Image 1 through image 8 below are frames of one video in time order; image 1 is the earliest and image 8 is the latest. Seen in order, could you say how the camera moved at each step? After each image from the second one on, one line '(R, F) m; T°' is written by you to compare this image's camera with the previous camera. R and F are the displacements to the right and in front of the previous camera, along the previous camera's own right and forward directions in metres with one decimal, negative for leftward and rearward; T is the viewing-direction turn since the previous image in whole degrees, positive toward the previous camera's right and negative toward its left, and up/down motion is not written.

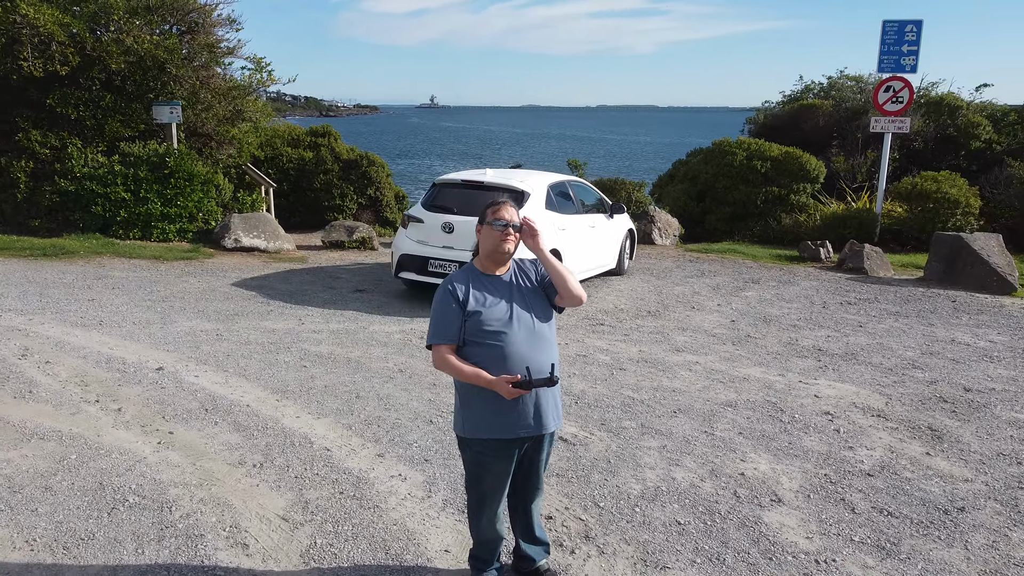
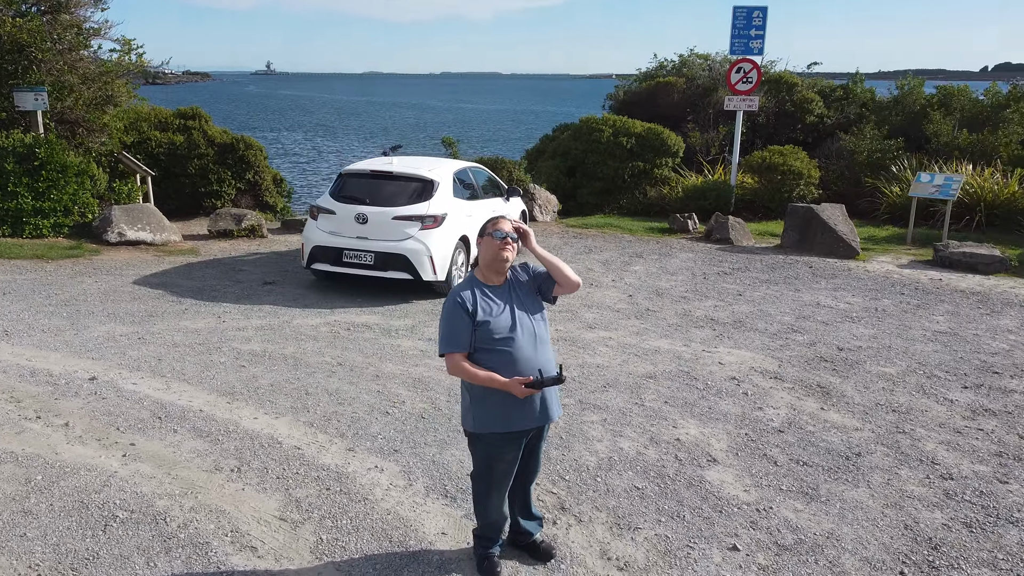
(-0.6, -0.3) m; +10°
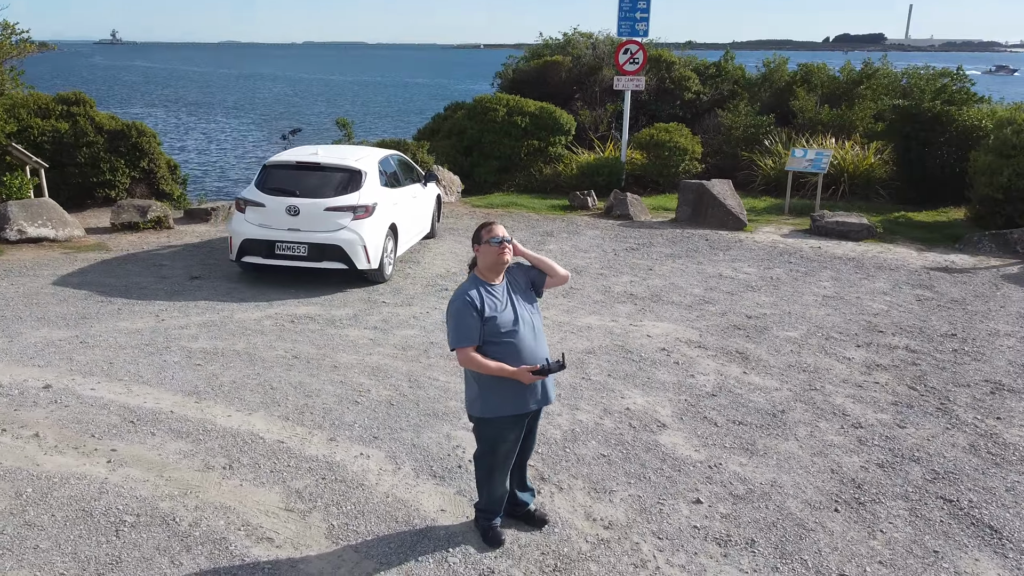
(-0.5, -0.3) m; +9°
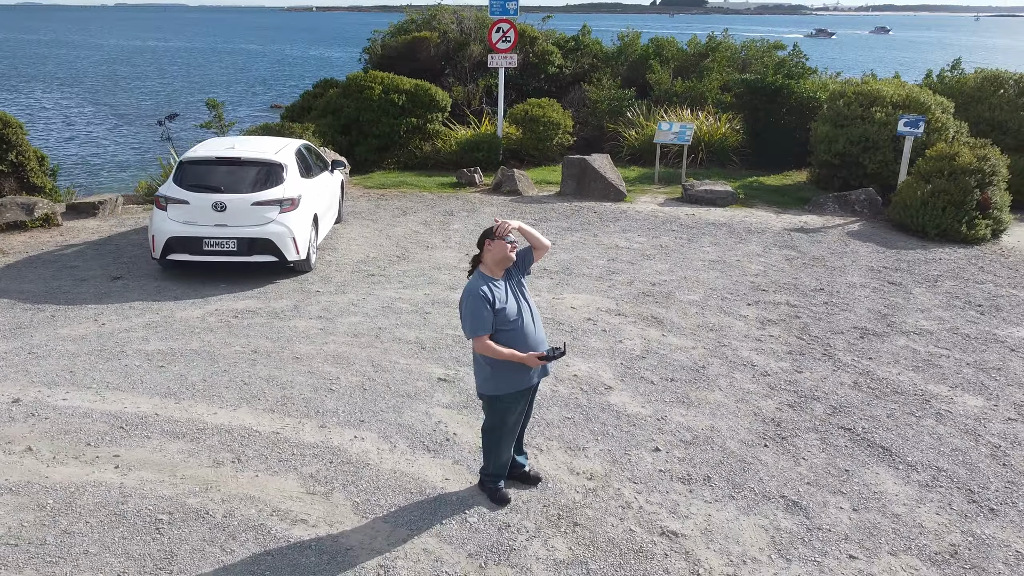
(-0.8, -0.5) m; +10°
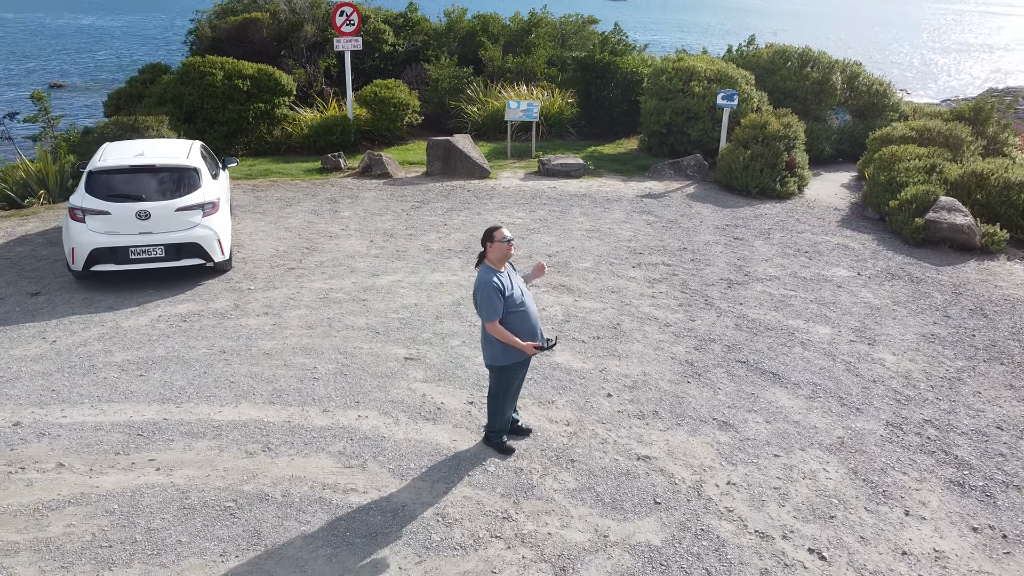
(-1.2, -0.8) m; +13°
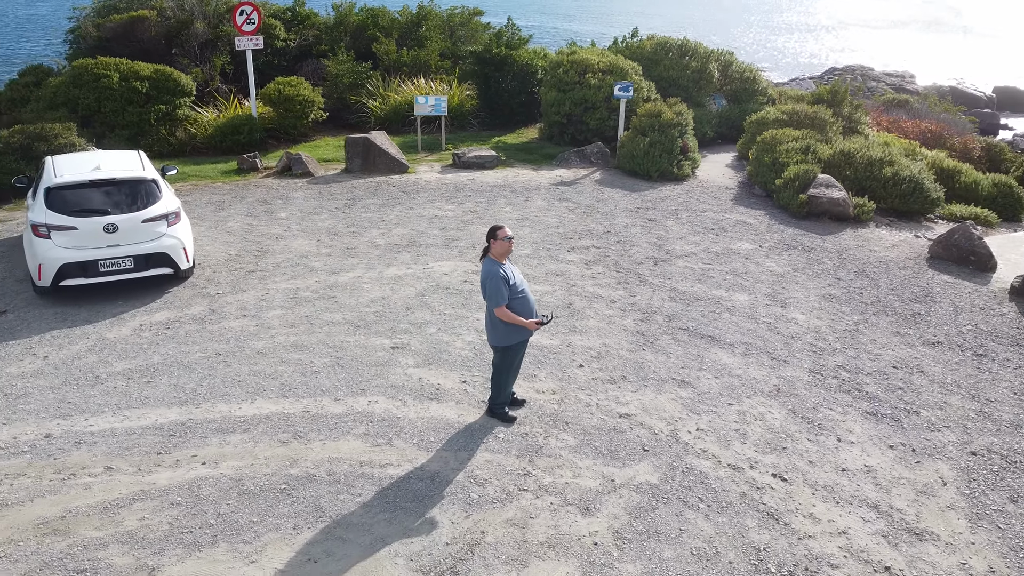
(-0.9, -0.7) m; +9°
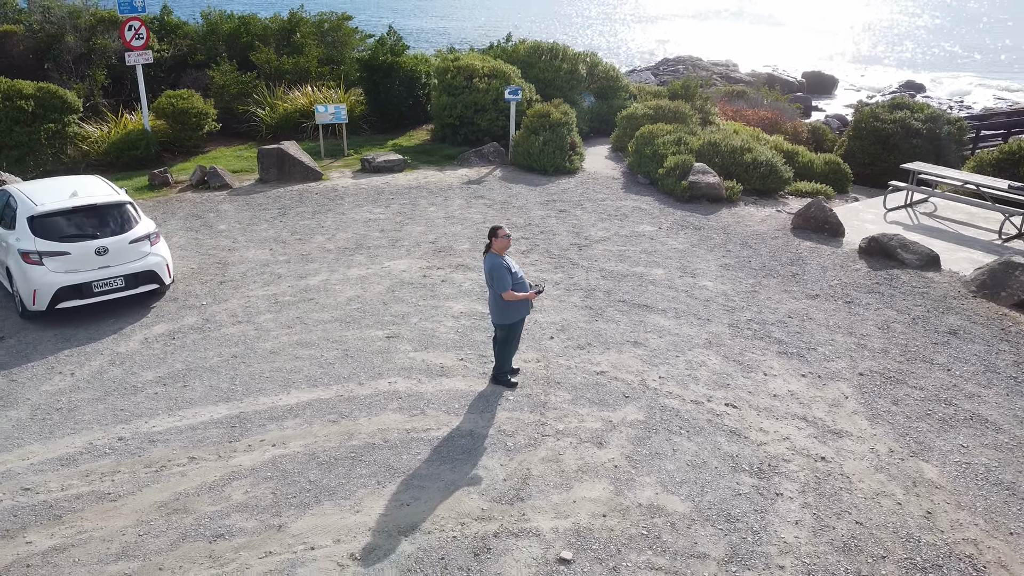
(-1.3, -1.1) m; +11°
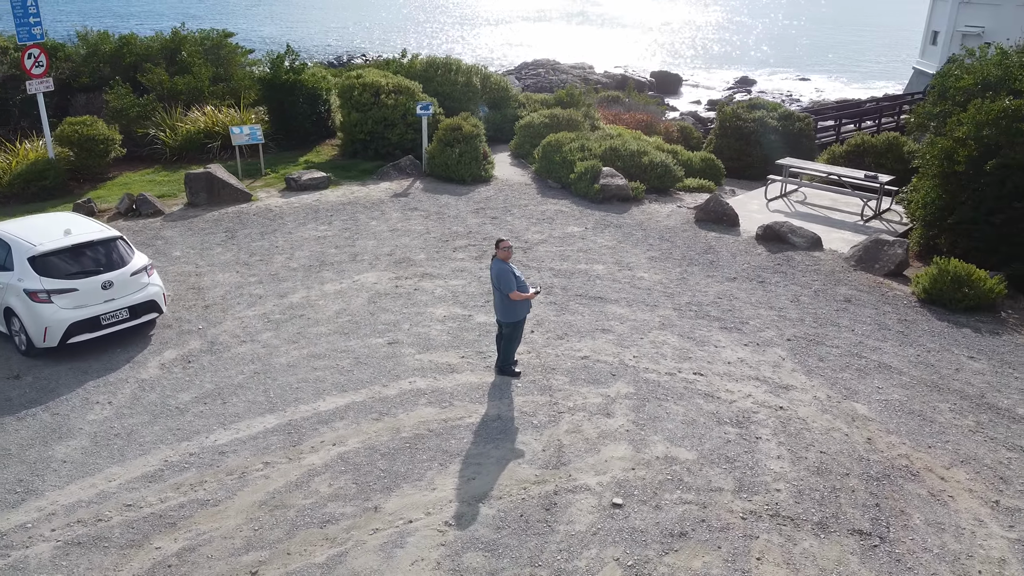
(-1.5, -1.0) m; +10°
